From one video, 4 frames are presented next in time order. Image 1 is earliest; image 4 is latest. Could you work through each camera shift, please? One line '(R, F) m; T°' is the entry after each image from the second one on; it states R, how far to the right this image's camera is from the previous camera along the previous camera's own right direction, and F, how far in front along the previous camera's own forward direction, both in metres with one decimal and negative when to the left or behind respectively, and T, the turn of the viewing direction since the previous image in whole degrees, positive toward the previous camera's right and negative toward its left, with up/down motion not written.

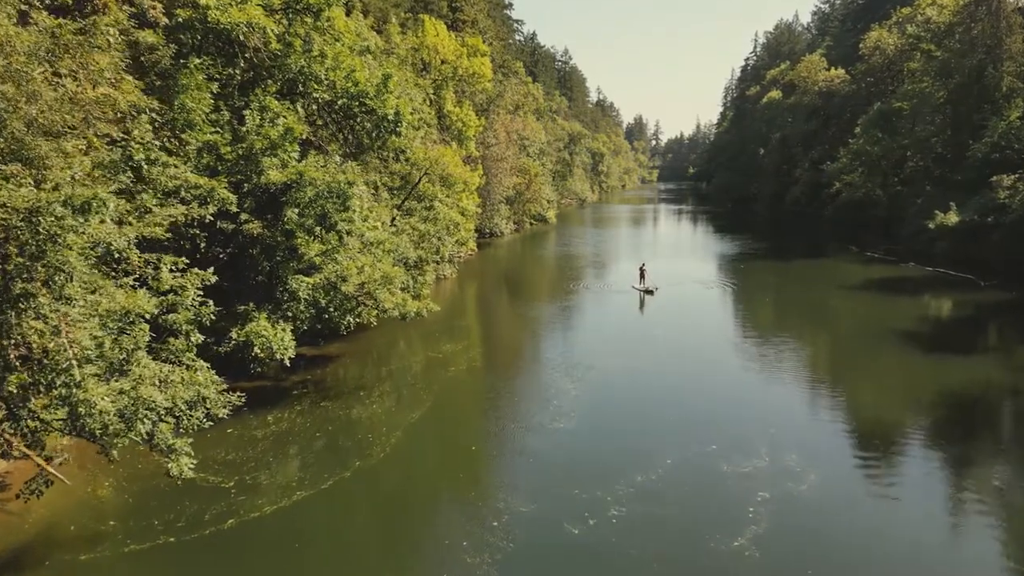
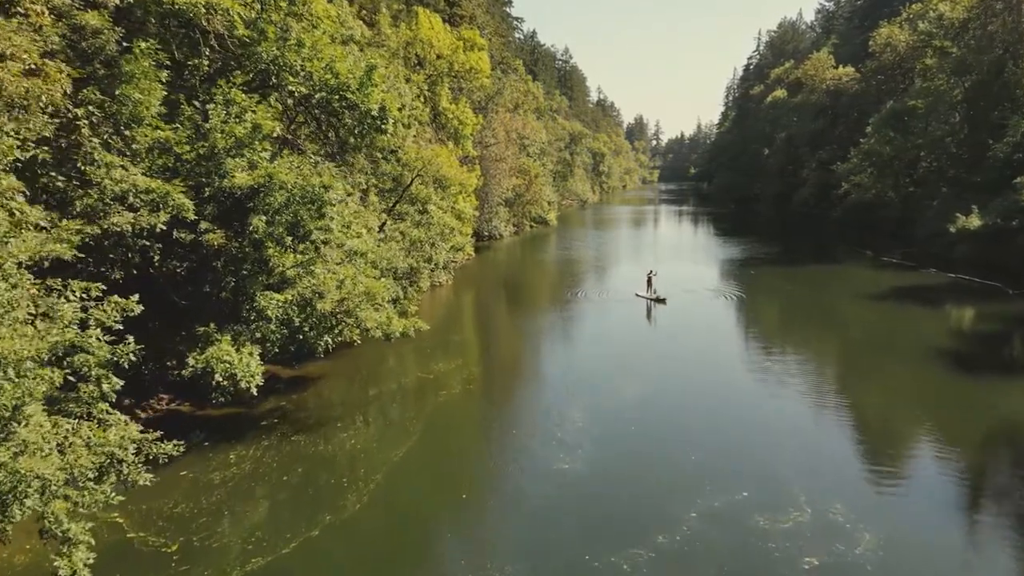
(0.0, +1.9) m; 0°
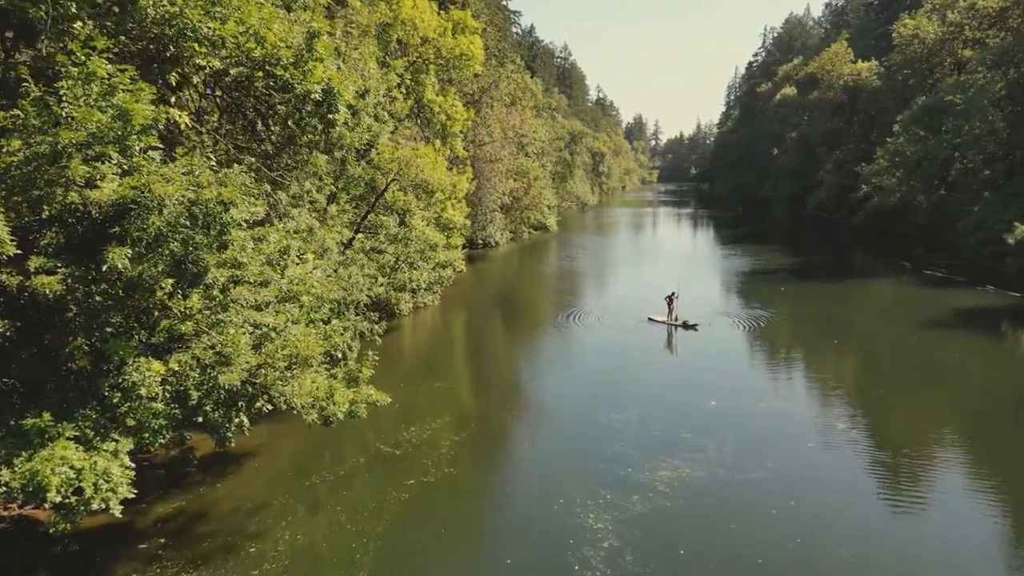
(0.0, +4.5) m; 0°
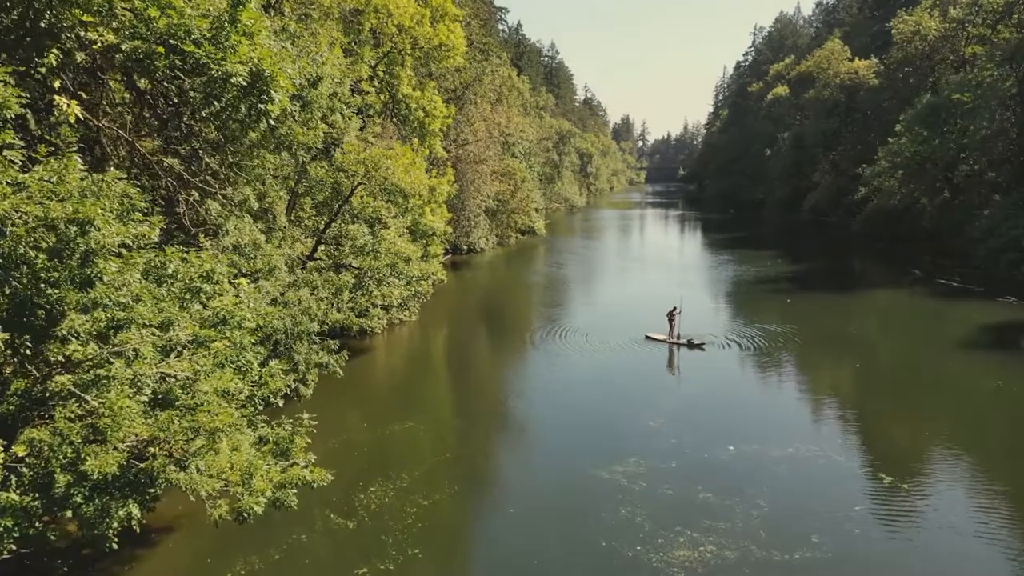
(+0.1, +2.5) m; +1°
